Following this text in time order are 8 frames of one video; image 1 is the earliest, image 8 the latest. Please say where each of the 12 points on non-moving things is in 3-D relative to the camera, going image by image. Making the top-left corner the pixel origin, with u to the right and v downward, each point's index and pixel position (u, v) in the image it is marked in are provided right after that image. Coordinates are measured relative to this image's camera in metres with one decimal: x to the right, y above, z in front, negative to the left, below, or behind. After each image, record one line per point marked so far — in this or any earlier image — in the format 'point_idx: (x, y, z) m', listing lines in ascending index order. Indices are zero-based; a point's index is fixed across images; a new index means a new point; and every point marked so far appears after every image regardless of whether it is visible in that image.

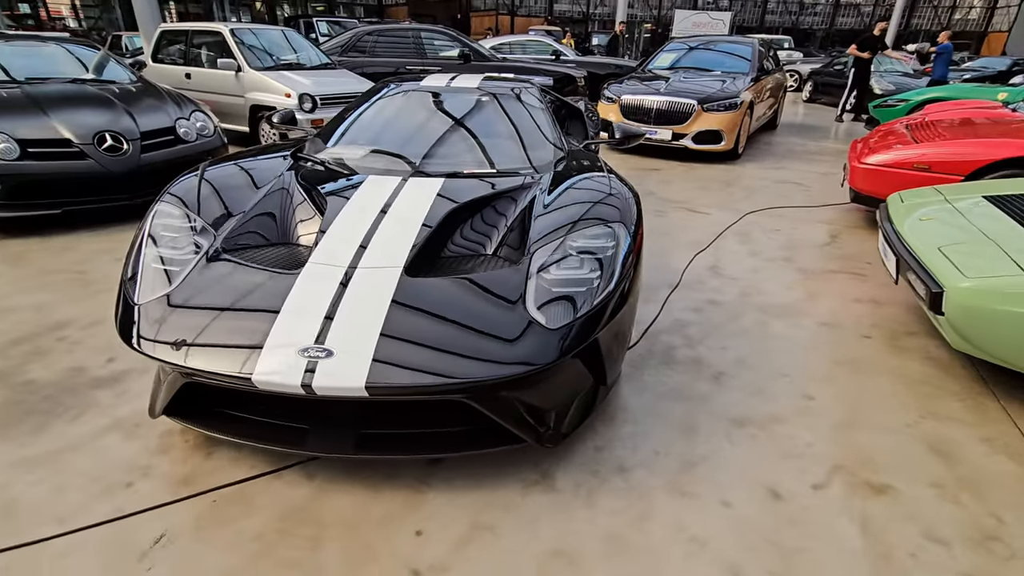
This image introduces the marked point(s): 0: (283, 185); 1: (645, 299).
0: (-1.2, +0.5, +2.5) m
1: (+0.9, -0.1, +3.3) m
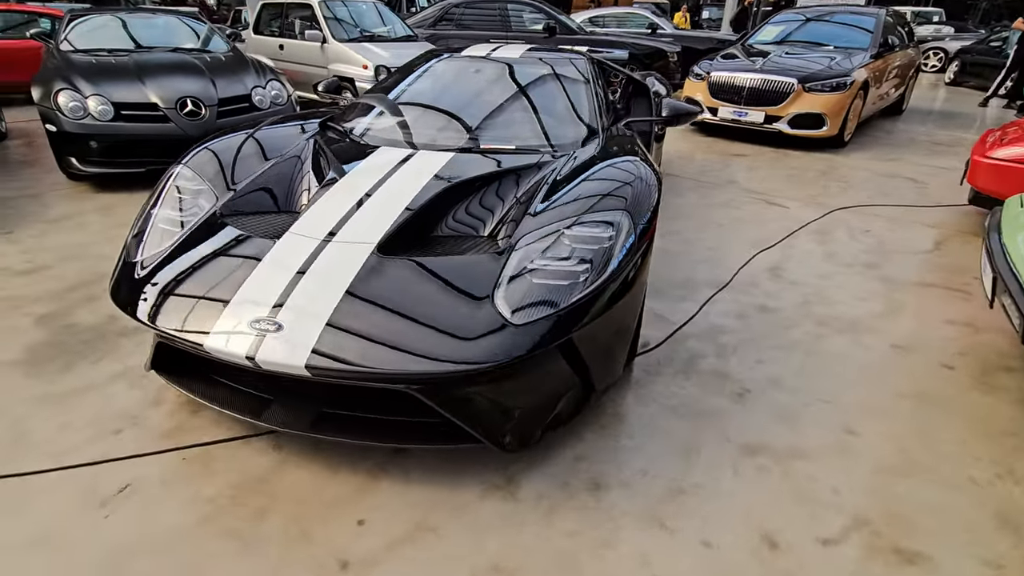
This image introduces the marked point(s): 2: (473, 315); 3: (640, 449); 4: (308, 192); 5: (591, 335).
0: (-1.1, +0.6, +2.5) m
1: (+1.0, -0.1, +3.0) m
2: (-0.2, -0.1, +1.6) m
3: (+0.5, -0.6, +1.9) m
4: (-0.9, +0.4, +2.2) m
5: (+0.2, -0.2, +1.7) m
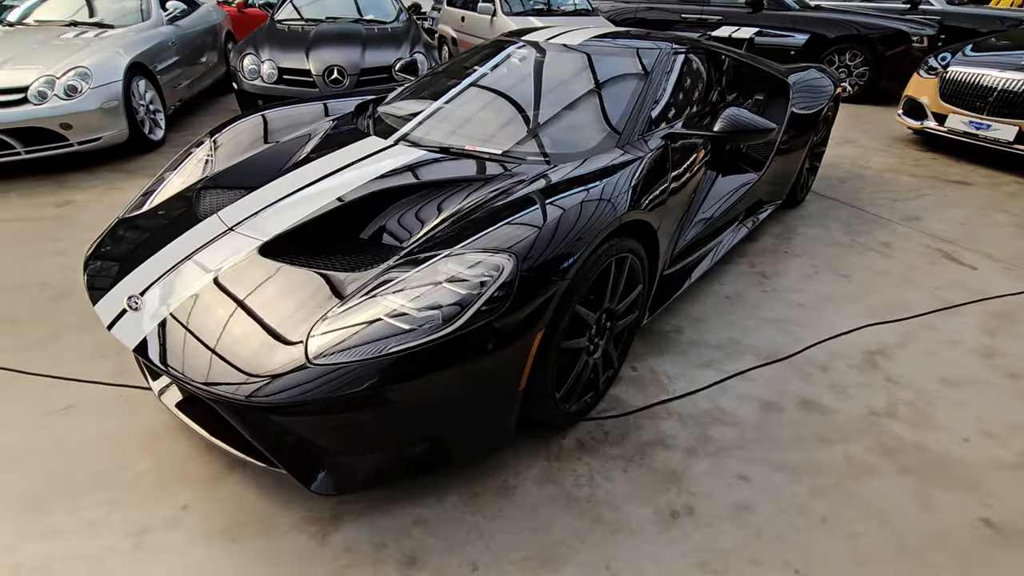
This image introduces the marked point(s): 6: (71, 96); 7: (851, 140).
0: (-1.1, +0.8, +2.6) m
1: (+0.9, -0.3, +2.3) m
2: (-0.7, -0.2, +1.5) m
3: (-0.1, -0.8, +1.6) m
4: (-1.0, +0.5, +2.3) m
5: (-0.3, -0.3, +1.5) m
6: (-3.6, +1.6, +4.2) m
7: (+3.9, +1.7, +5.8) m
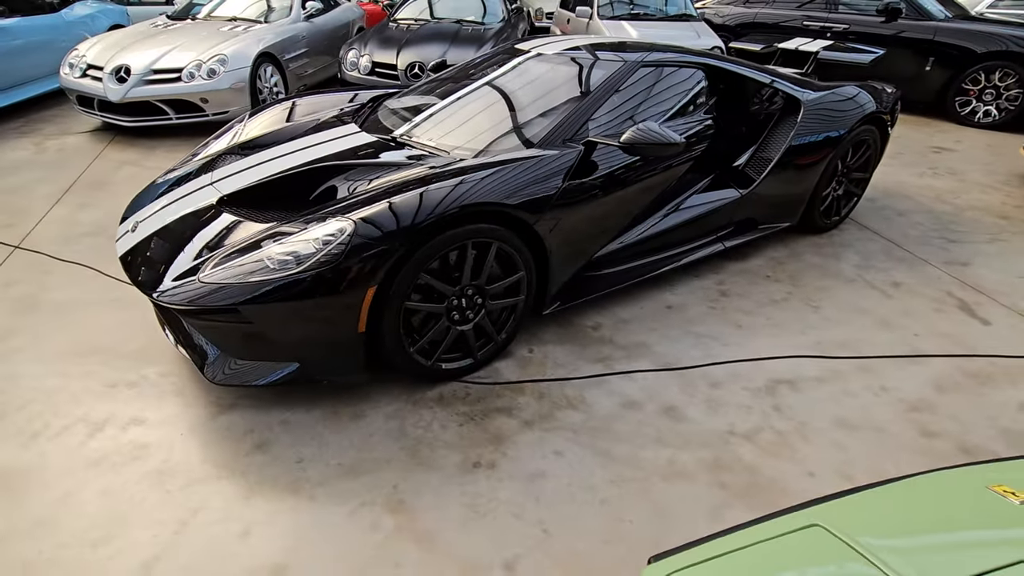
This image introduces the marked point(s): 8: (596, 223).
0: (-1.2, +1.1, +3.2) m
1: (+0.4, -0.3, +2.5) m
2: (-1.3, +0.1, +2.0) m
3: (-0.7, -0.6, +2.0) m
4: (-1.3, +0.8, +2.9) m
5: (-0.9, -0.1, +1.9) m
6: (-3.2, +2.2, +5.4) m
7: (+4.4, +1.2, +5.1) m
8: (+0.4, +0.3, +2.6) m
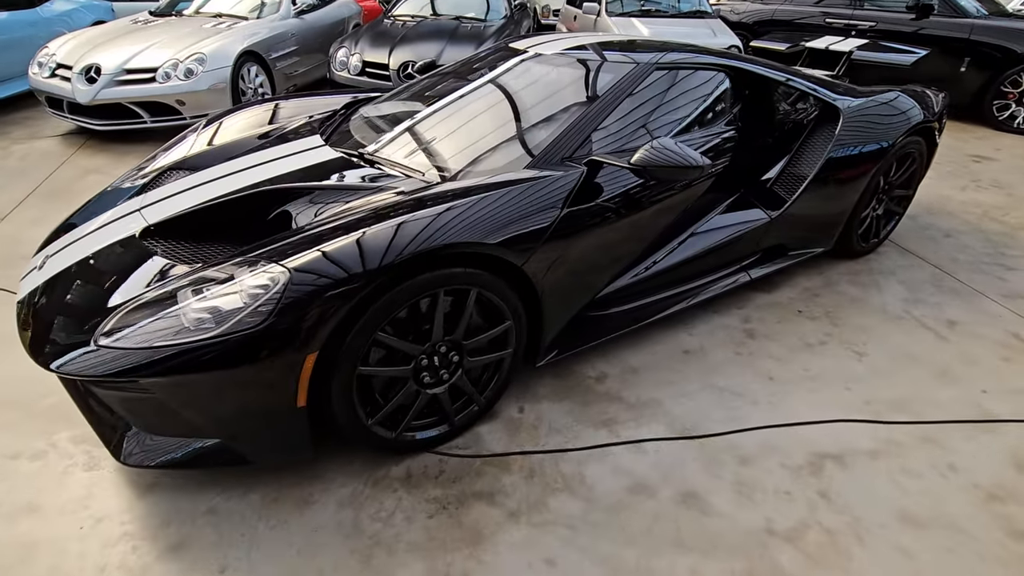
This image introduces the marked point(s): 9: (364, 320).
0: (-1.2, +0.9, +2.8) m
1: (+0.4, -0.5, +2.1) m
2: (-1.3, -0.1, +1.6) m
3: (-0.8, -0.8, +1.6) m
4: (-1.4, +0.6, +2.5) m
5: (-0.9, -0.3, +1.5) m
6: (-3.2, +2.1, +5.0) m
7: (+4.4, +0.9, +4.6) m
8: (+0.4, +0.1, +2.1) m
9: (-0.5, -0.1, +1.6) m
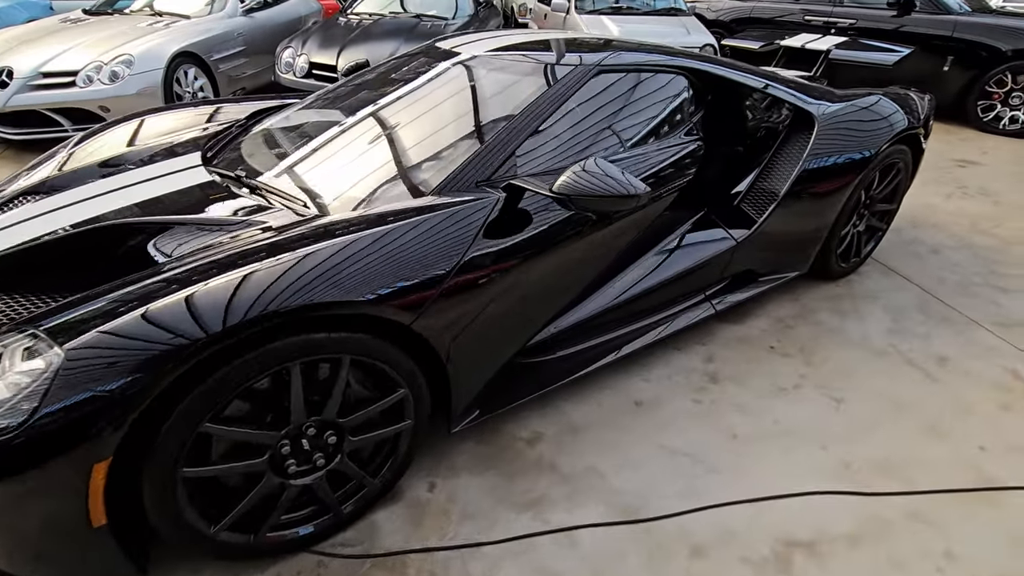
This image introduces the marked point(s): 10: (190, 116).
0: (-1.6, +0.7, +2.4) m
1: (+0.1, -0.7, +1.7) m
2: (-1.6, -0.3, +1.2) m
3: (-1.1, -1.0, +1.2) m
4: (-1.7, +0.4, +2.1) m
5: (-1.2, -0.5, +1.1) m
6: (-3.6, +1.8, +4.6) m
7: (+4.0, +0.8, +4.3) m
8: (0.0, -0.1, +1.8) m
9: (-0.8, -0.3, +1.2) m
10: (-1.7, +0.9, +2.7) m
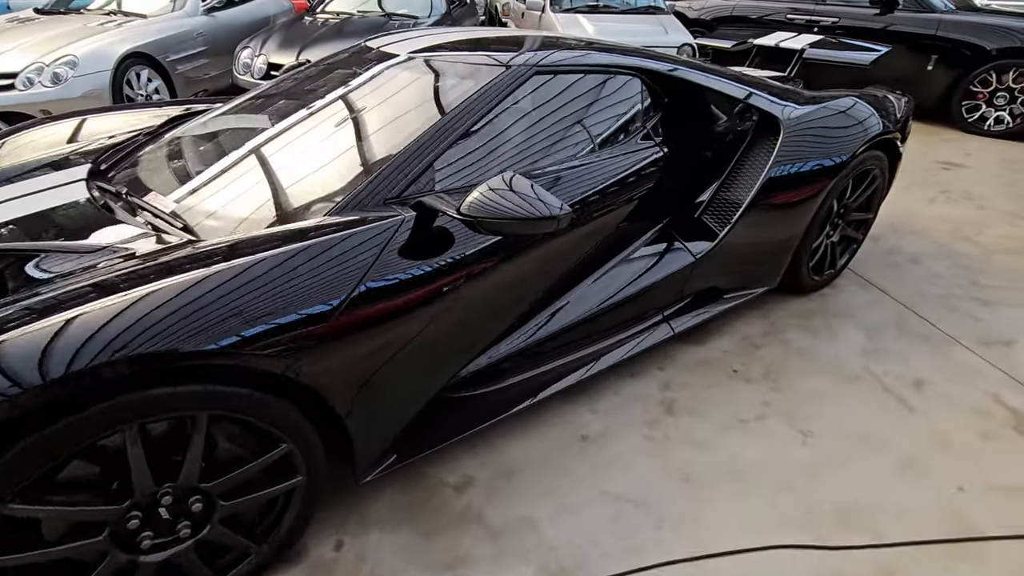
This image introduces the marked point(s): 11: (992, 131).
0: (-1.8, +0.6, +2.2) m
1: (-0.2, -0.8, +1.5) m
2: (-1.9, -0.4, +1.0) m
3: (-1.3, -1.1, +1.0) m
4: (-2.0, +0.3, +1.8) m
5: (-1.5, -0.6, +0.9) m
6: (-3.9, +1.7, +4.3) m
7: (+3.7, +0.7, +4.1) m
8: (-0.2, -0.1, +1.6) m
9: (-1.0, -0.4, +1.0) m
10: (-2.0, +0.8, +2.5) m
11: (+5.1, +1.7, +5.4) m
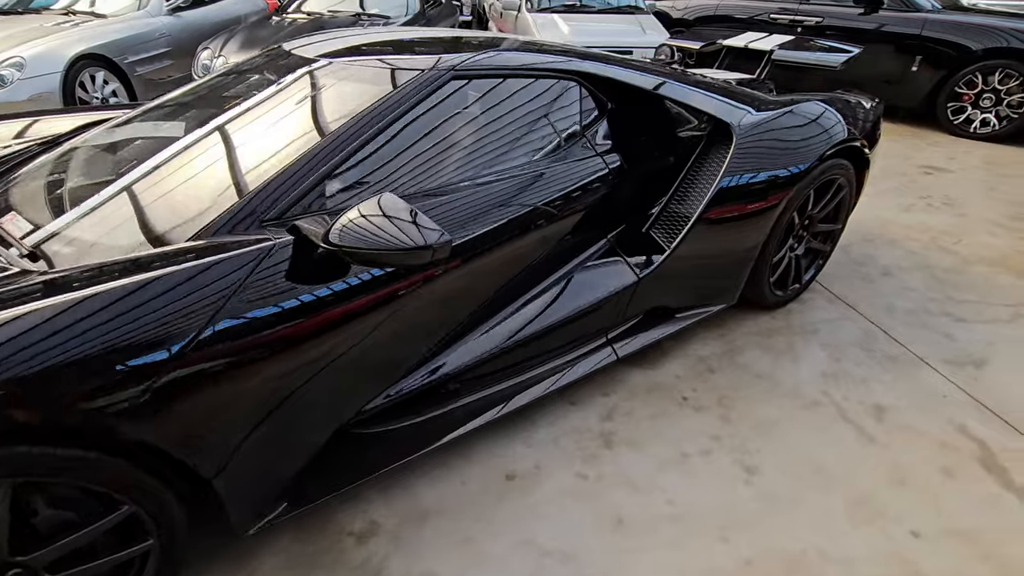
0: (-2.1, +0.5, +2.0) m
1: (-0.5, -0.9, +1.3) m
2: (-2.2, -0.5, +0.8) m
3: (-1.6, -1.2, +0.8) m
4: (-2.2, +0.2, +1.7) m
5: (-1.8, -0.7, +0.7) m
6: (-4.1, +1.6, +4.1) m
7: (+3.5, +0.7, +4.0) m
8: (-0.5, -0.2, +1.4) m
9: (-1.3, -0.5, +0.9) m
10: (-2.3, +0.7, +2.3) m
11: (+4.8, +1.6, +5.3) m
